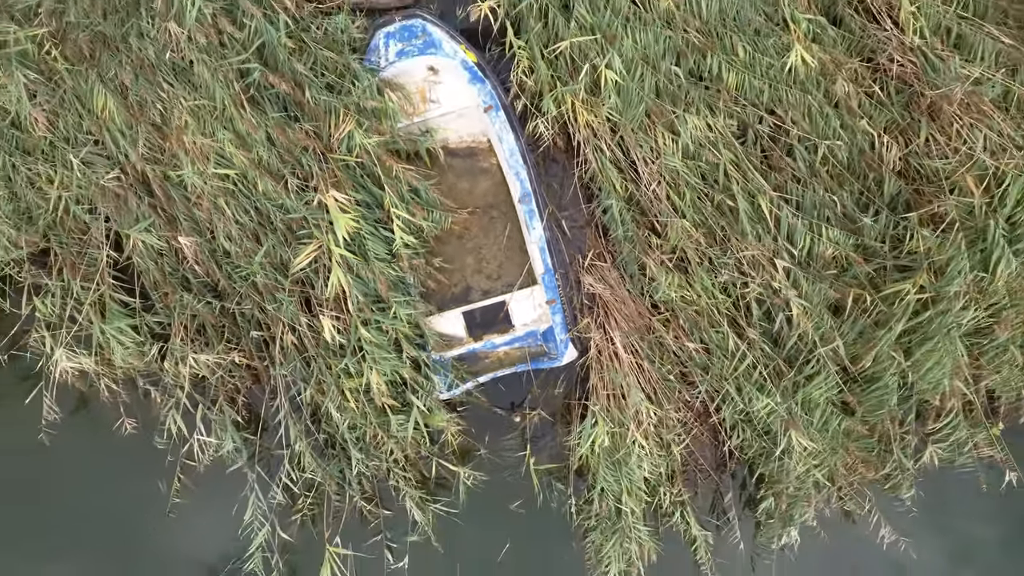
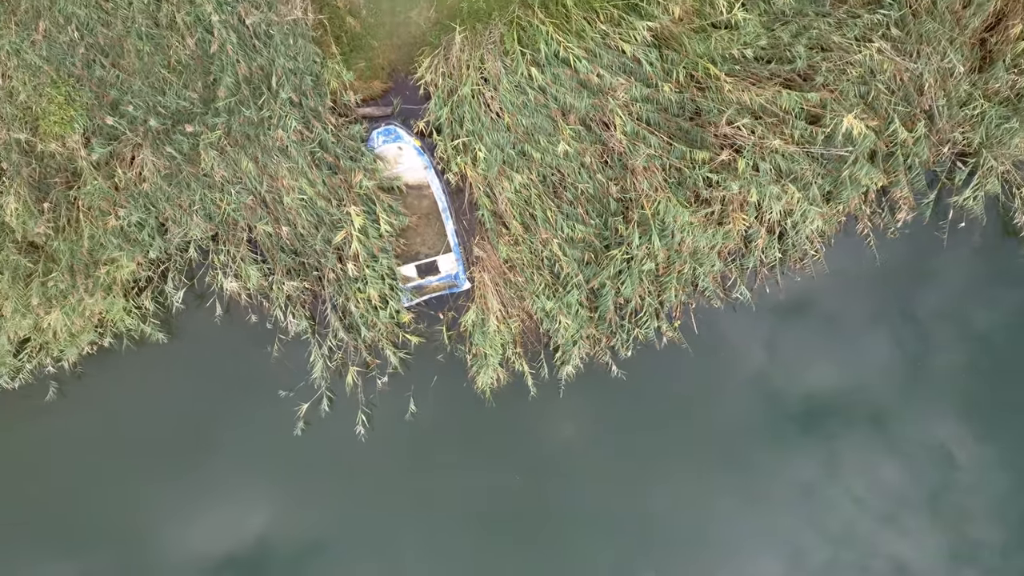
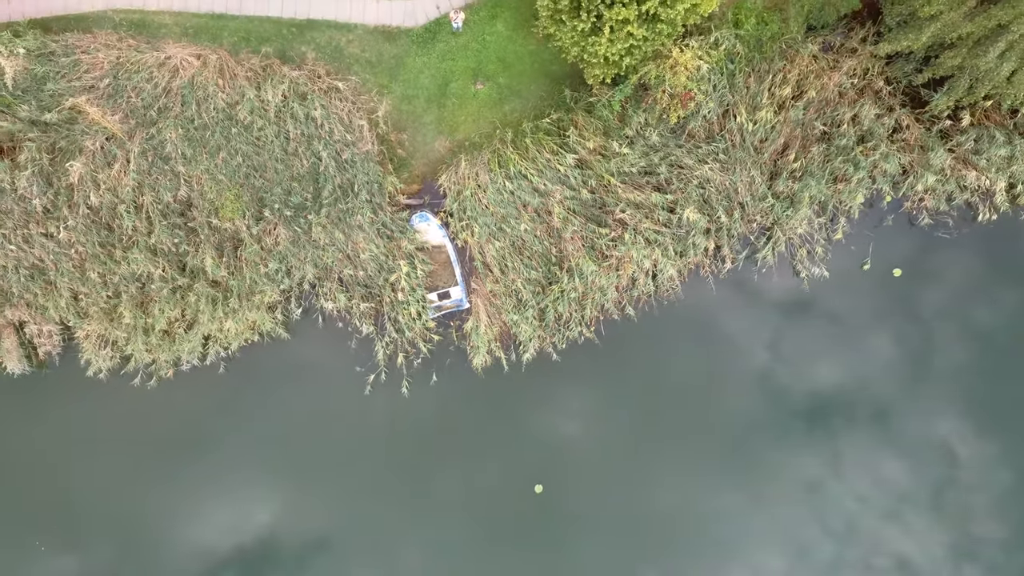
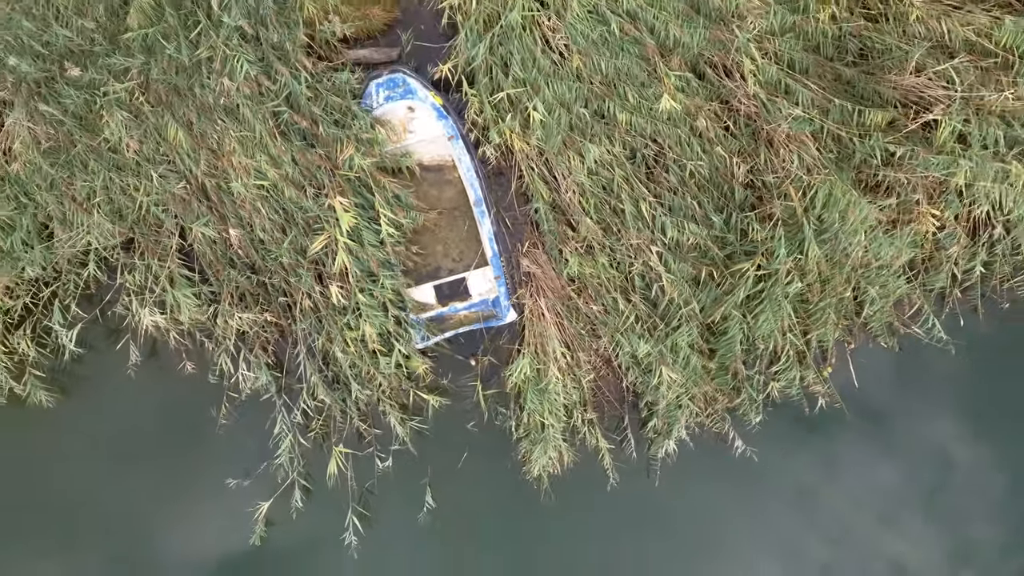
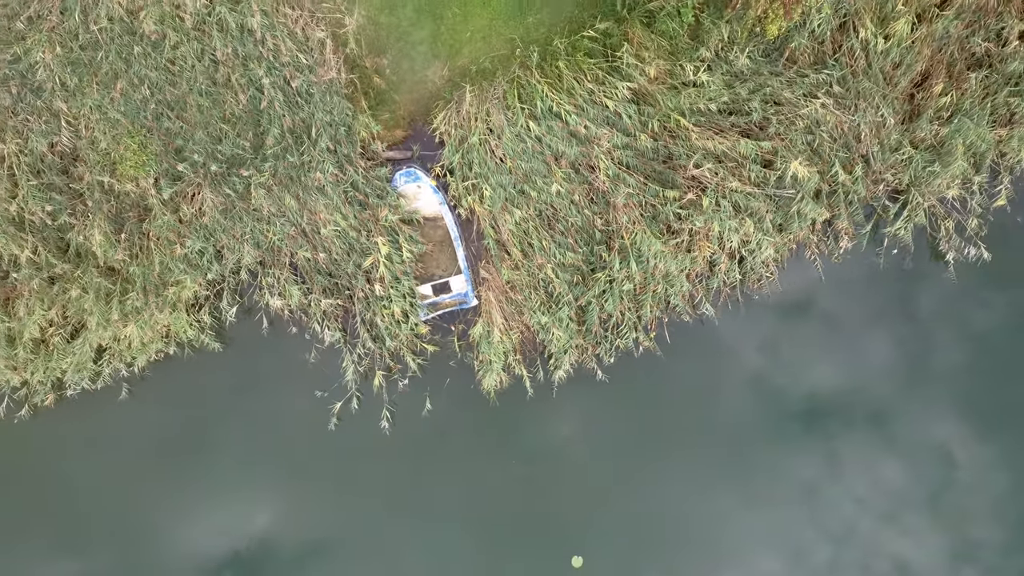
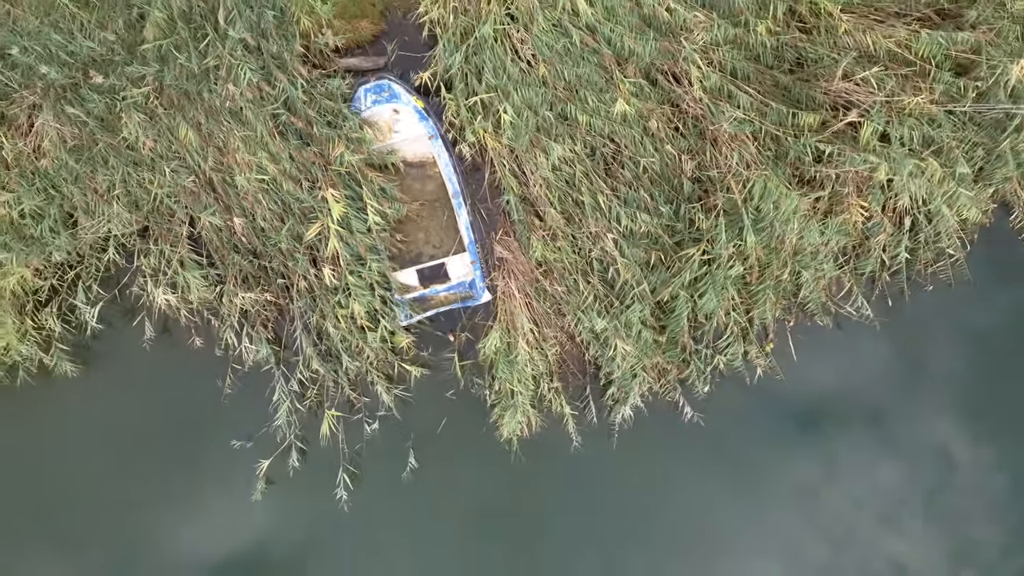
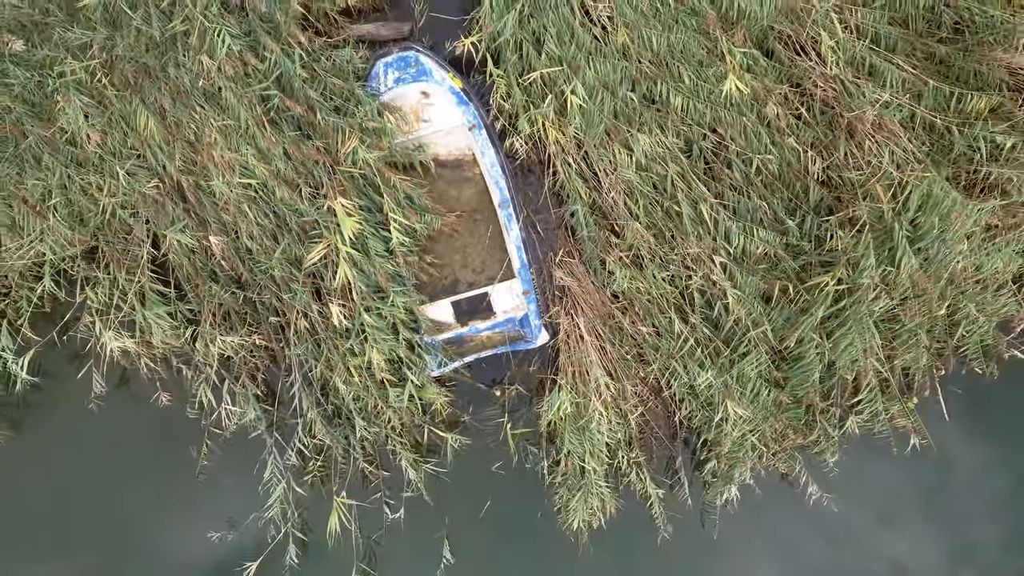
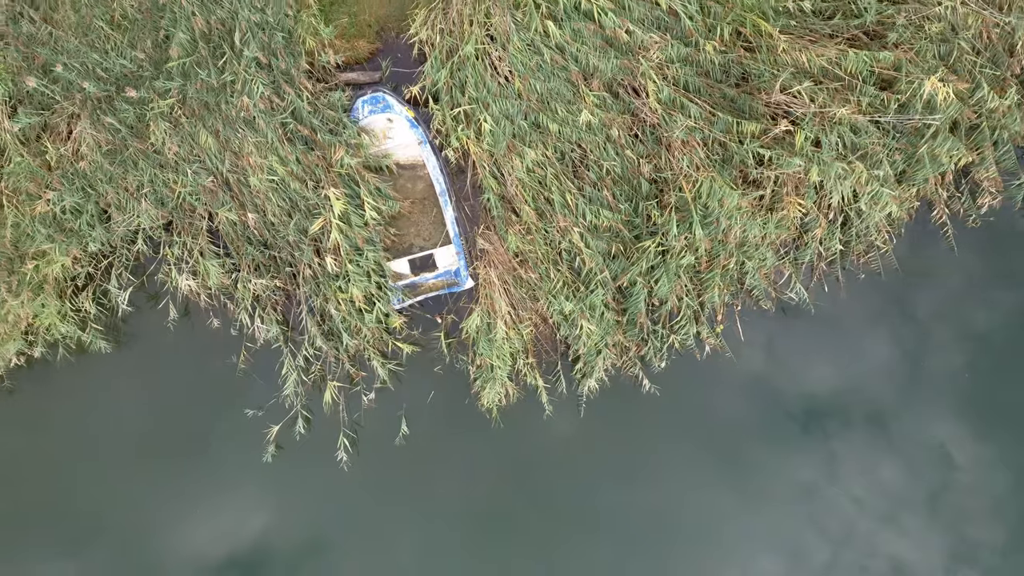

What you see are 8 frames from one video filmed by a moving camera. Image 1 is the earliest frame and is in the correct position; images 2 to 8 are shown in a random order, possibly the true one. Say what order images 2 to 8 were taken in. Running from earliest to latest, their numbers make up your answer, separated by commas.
7, 4, 6, 8, 2, 5, 3
